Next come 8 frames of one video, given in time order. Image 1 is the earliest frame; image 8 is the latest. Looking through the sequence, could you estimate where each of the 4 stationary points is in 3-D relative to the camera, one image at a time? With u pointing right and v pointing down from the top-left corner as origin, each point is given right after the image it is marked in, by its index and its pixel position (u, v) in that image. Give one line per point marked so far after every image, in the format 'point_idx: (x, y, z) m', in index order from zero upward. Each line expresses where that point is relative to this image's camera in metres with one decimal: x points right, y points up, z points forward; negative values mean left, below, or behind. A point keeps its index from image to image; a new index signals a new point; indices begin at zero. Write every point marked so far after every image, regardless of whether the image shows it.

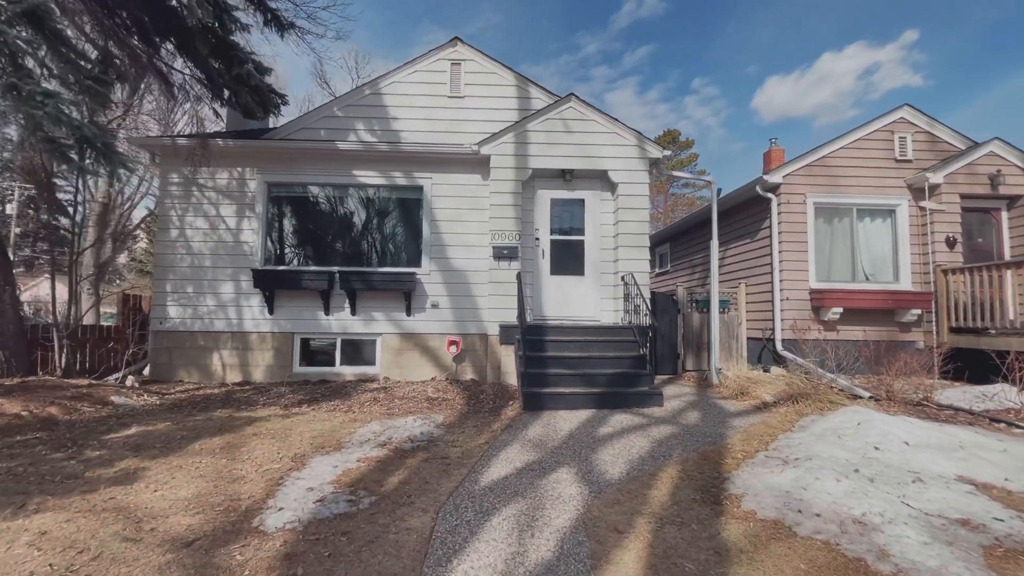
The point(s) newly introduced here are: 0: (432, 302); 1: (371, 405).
0: (-1.3, -0.2, +7.9) m
1: (-1.8, -1.5, +6.2) m
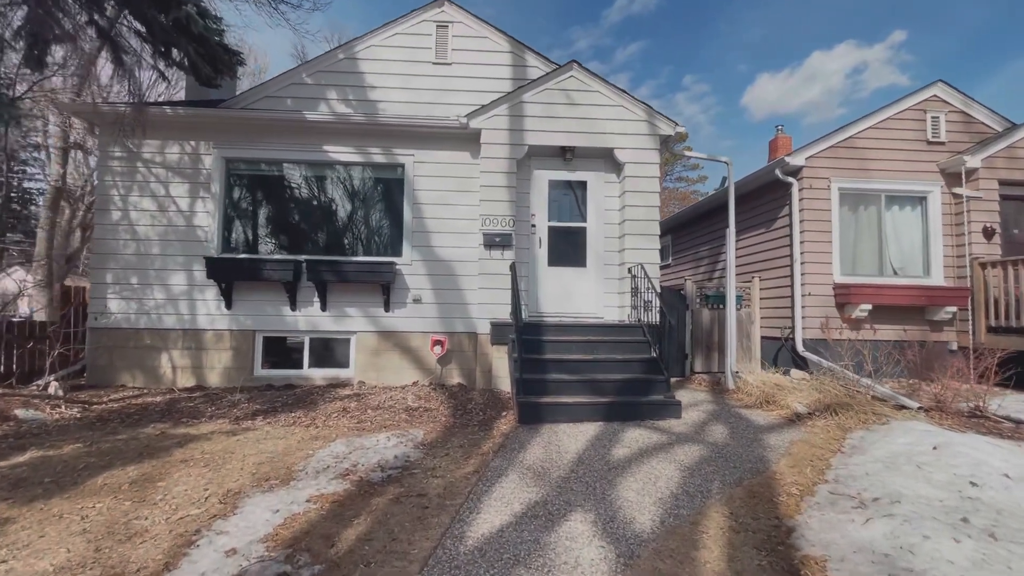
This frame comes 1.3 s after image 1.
0: (-1.4, -0.1, +7.0) m
1: (-1.8, -1.4, +5.2) m
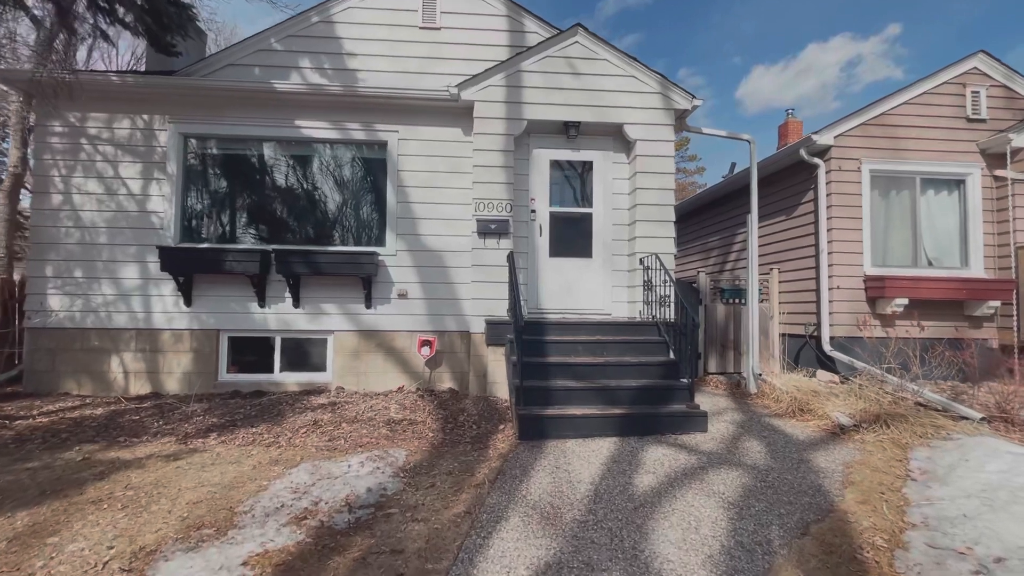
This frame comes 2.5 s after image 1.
0: (-1.4, 0.0, +6.2) m
1: (-1.9, -1.3, +4.5) m
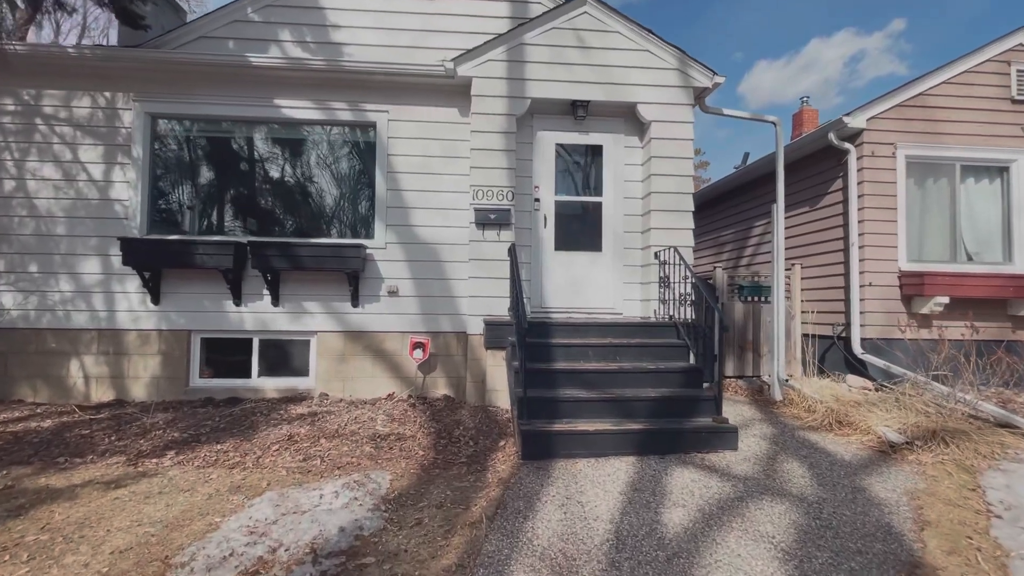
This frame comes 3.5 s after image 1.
0: (-1.4, 0.0, +5.6) m
1: (-1.8, -1.3, +3.9) m
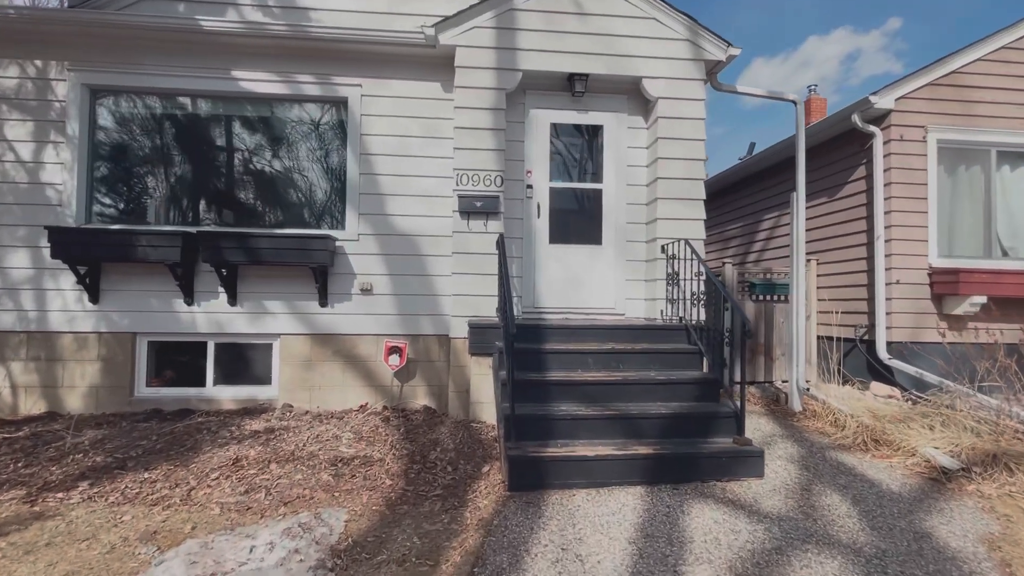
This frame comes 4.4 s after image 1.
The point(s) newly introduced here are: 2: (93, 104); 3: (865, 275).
0: (-1.5, 0.0, +5.0) m
1: (-1.9, -1.3, +3.3) m
2: (-4.2, +1.8, +4.9) m
3: (+4.2, +0.2, +5.9) m
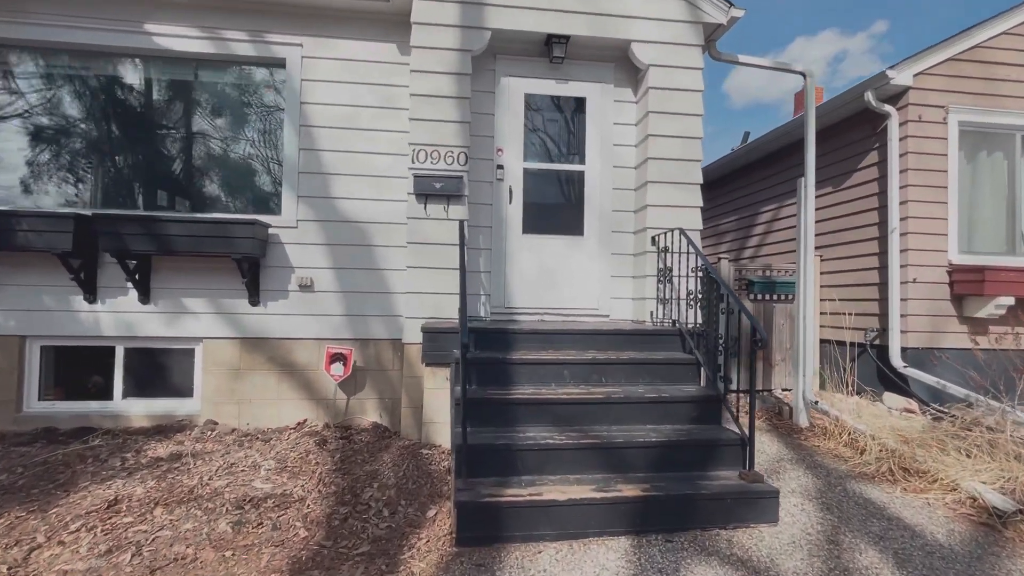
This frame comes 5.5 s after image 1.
0: (-1.8, +0.1, +4.2) m
1: (-2.2, -1.2, +2.5) m
2: (-4.5, +1.9, +4.1) m
3: (+3.9, +0.2, +5.3) m
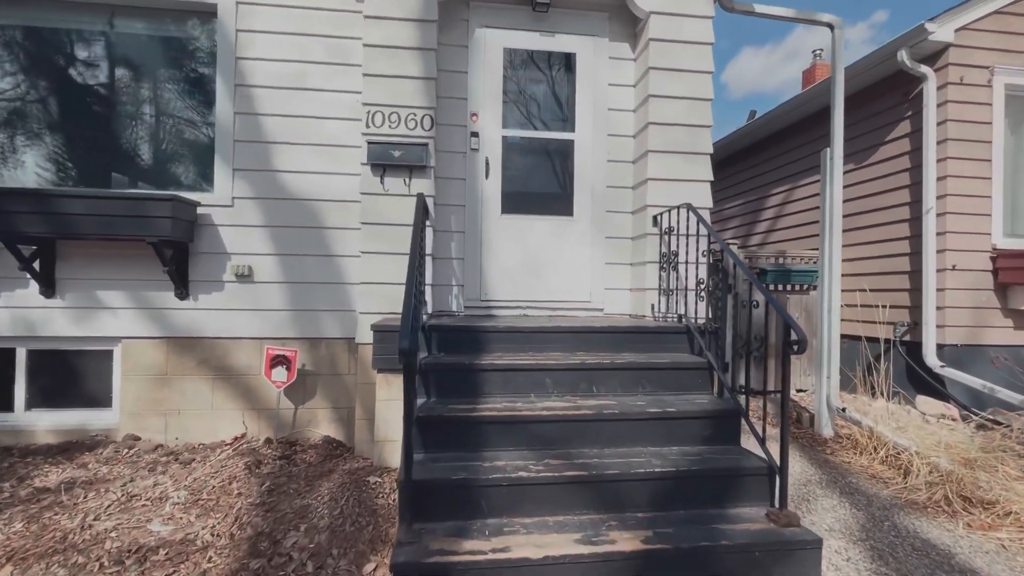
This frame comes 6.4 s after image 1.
0: (-2.0, +0.1, +3.6) m
1: (-2.4, -1.2, +1.9) m
2: (-4.7, +1.9, +3.4) m
3: (+3.8, +0.3, +4.7) m
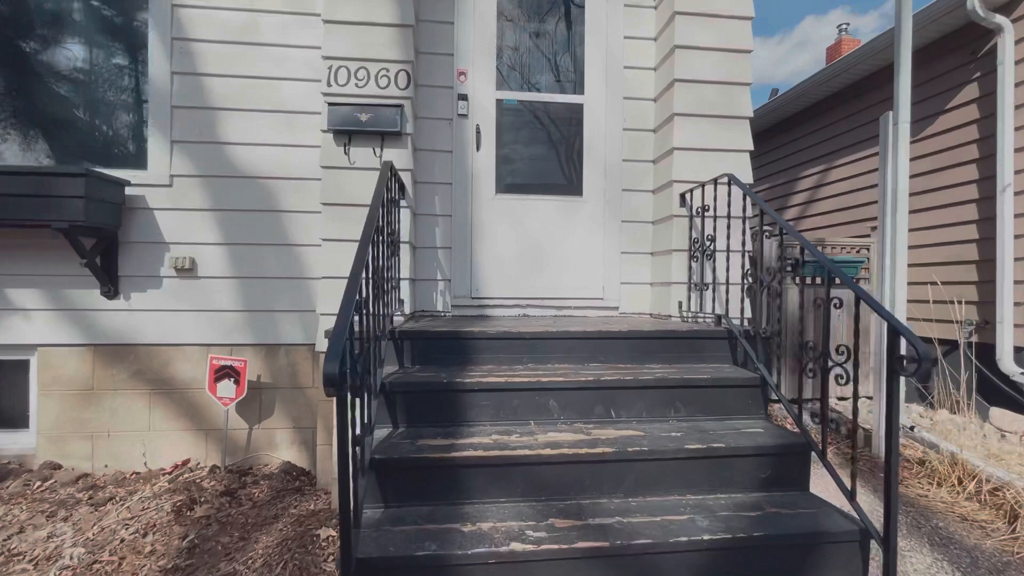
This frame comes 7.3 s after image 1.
0: (-2.0, +0.2, +2.9) m
1: (-2.4, -1.2, +1.3) m
2: (-4.7, +2.0, +2.8) m
3: (+3.7, +0.3, +4.0) m
